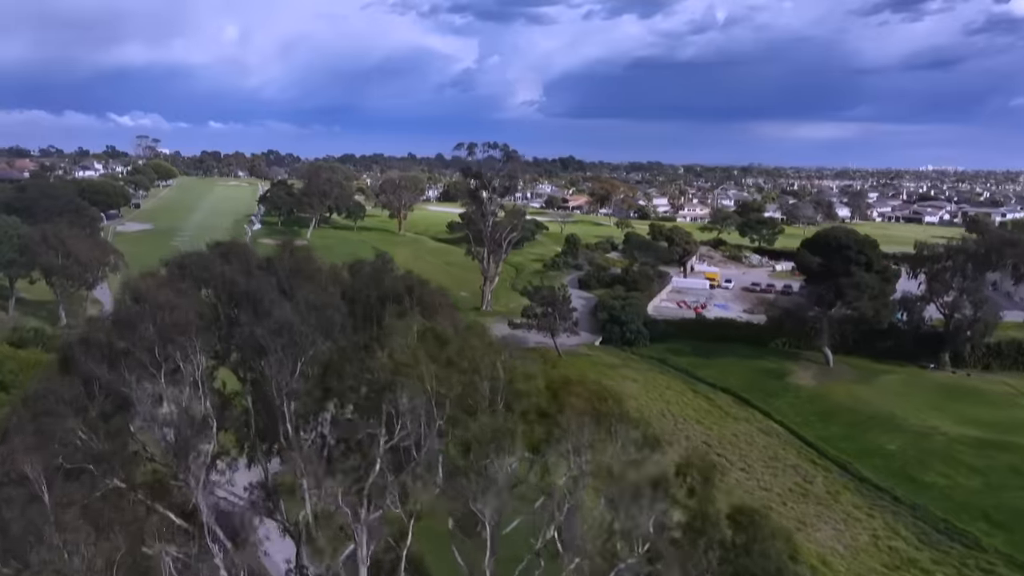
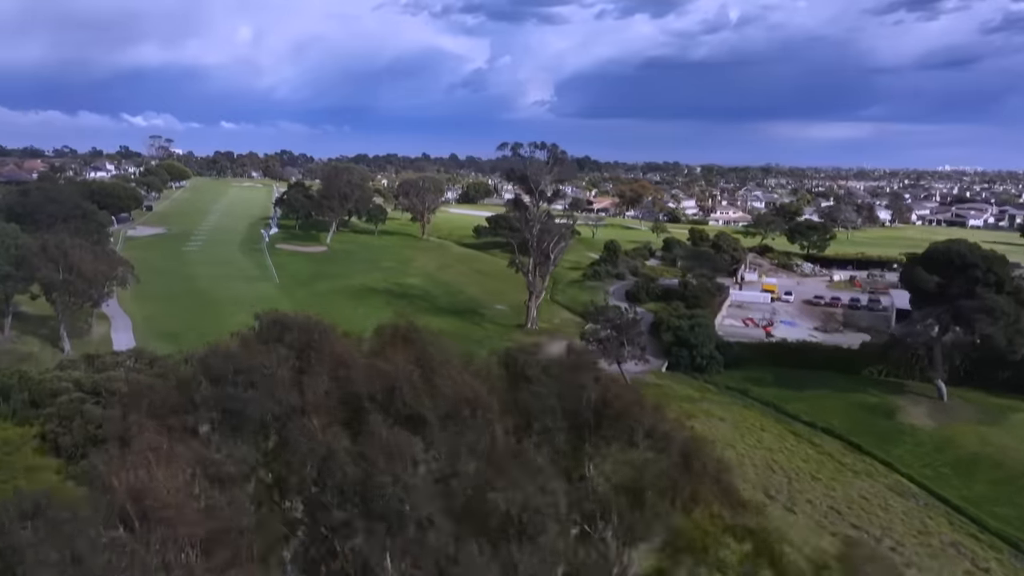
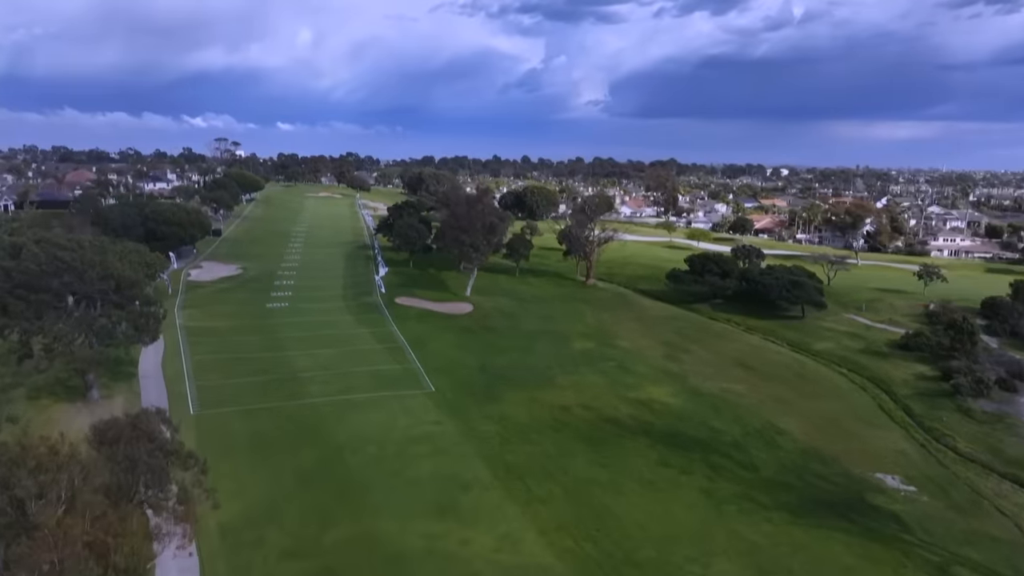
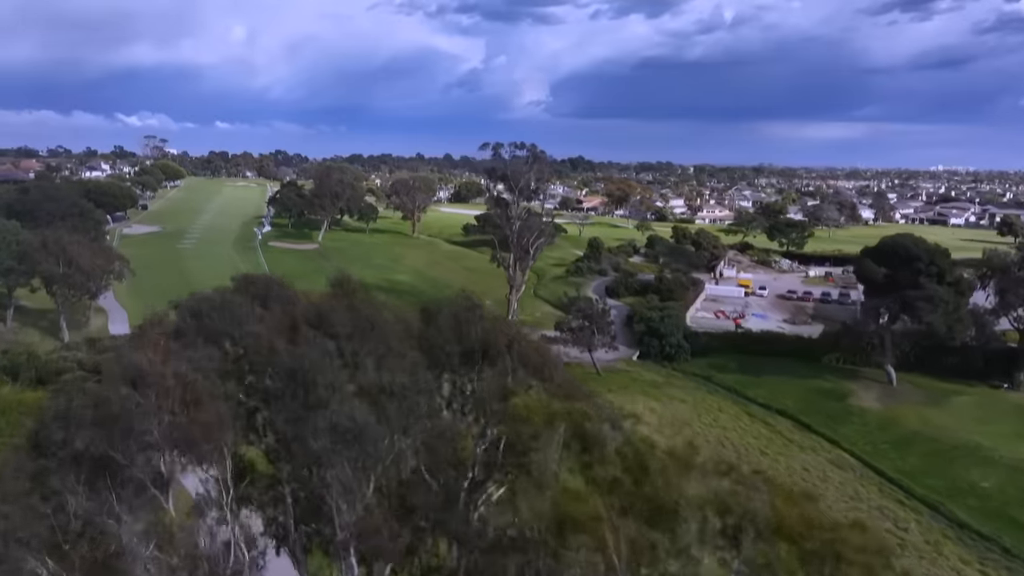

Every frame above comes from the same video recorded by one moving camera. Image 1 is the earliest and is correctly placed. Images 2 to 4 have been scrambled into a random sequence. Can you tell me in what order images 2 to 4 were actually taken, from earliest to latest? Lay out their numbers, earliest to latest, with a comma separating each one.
4, 2, 3
